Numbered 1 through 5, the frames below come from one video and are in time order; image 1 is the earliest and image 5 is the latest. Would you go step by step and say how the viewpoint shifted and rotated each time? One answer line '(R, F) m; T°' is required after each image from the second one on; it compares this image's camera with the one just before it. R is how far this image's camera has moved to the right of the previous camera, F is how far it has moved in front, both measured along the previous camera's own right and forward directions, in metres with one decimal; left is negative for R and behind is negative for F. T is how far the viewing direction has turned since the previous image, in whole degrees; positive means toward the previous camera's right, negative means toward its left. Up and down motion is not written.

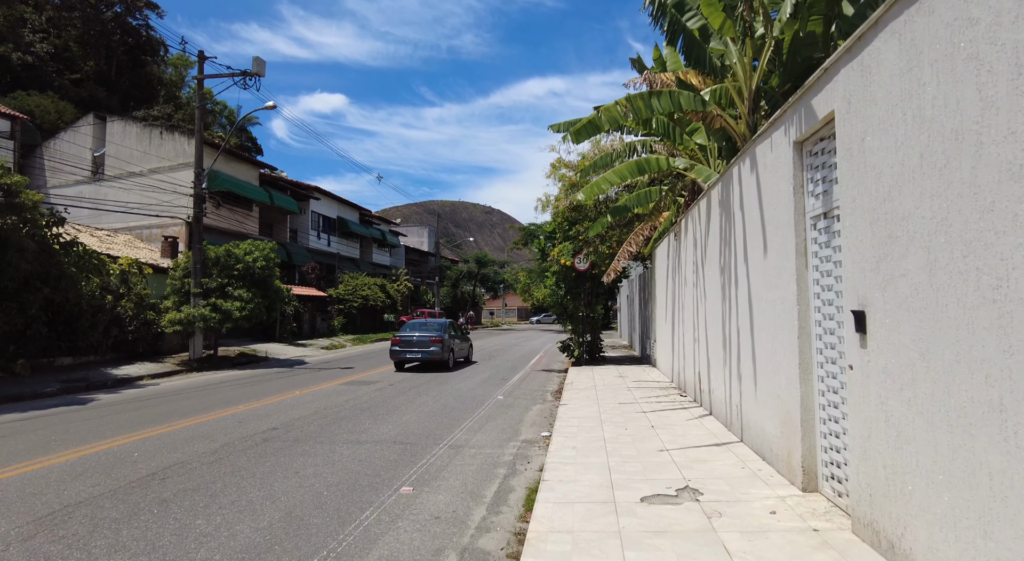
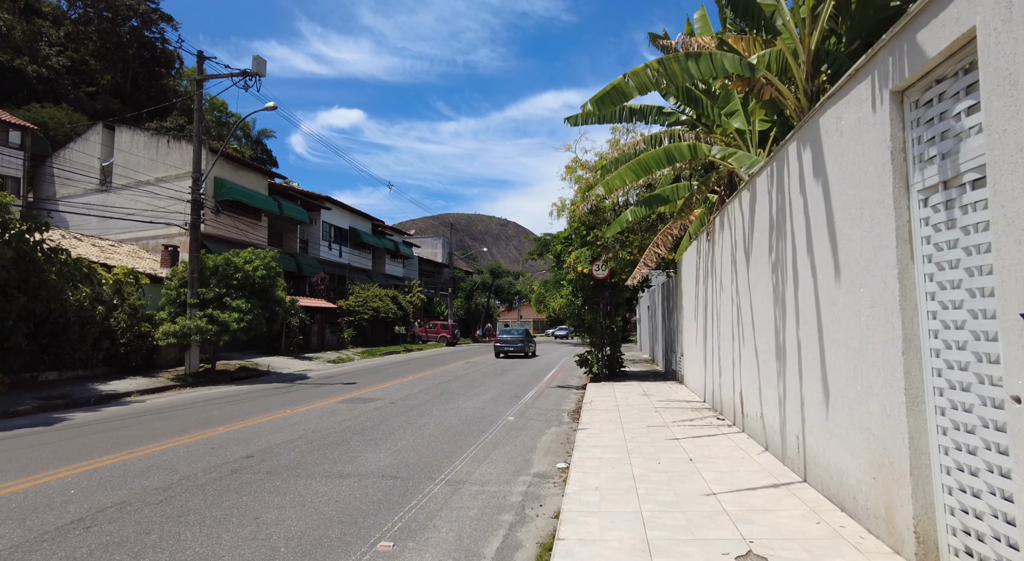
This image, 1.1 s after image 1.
(+0.1, +1.3) m; -1°
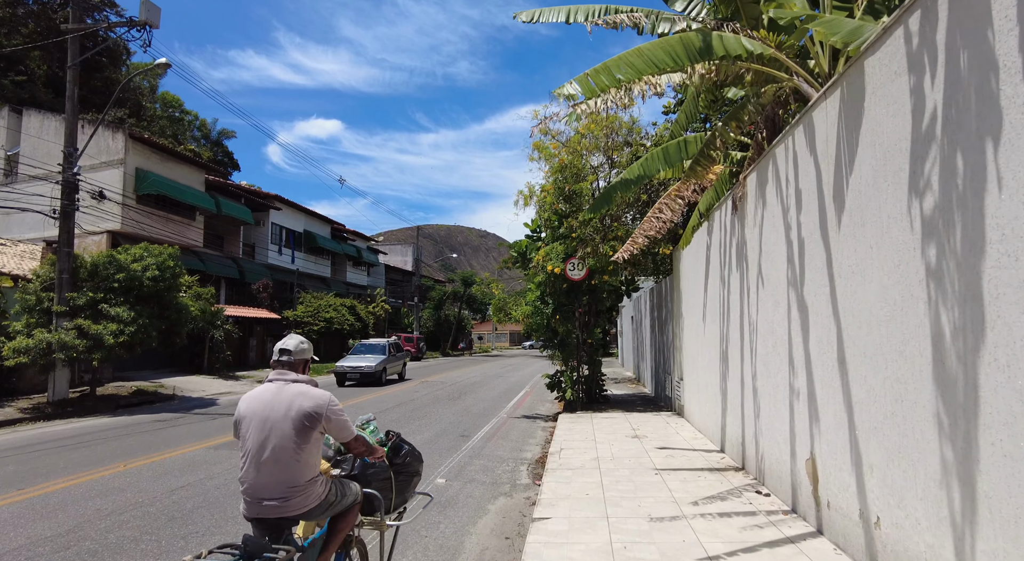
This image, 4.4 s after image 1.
(+0.6, +3.8) m; +2°
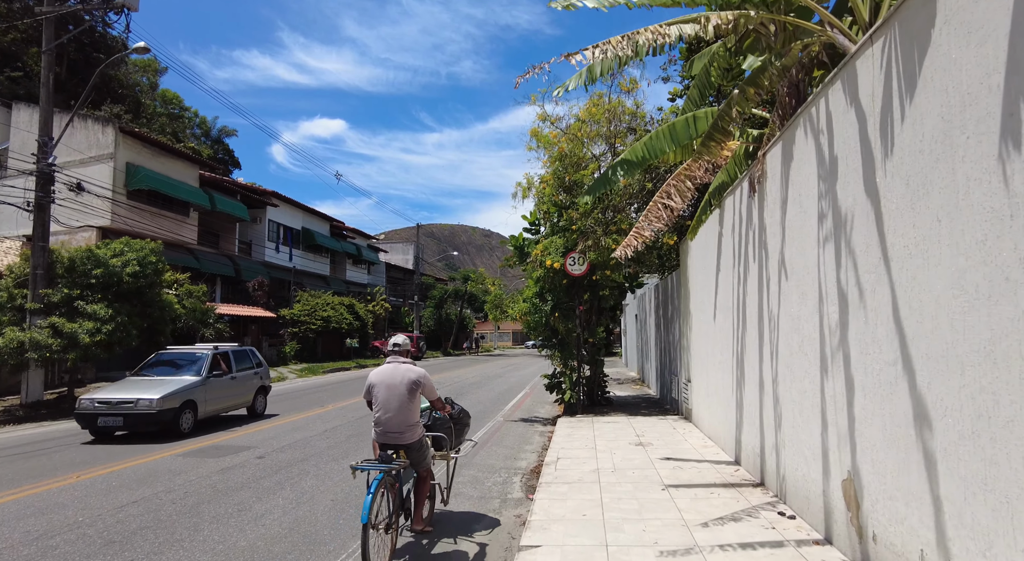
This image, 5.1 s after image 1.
(+0.2, +0.8) m; 0°
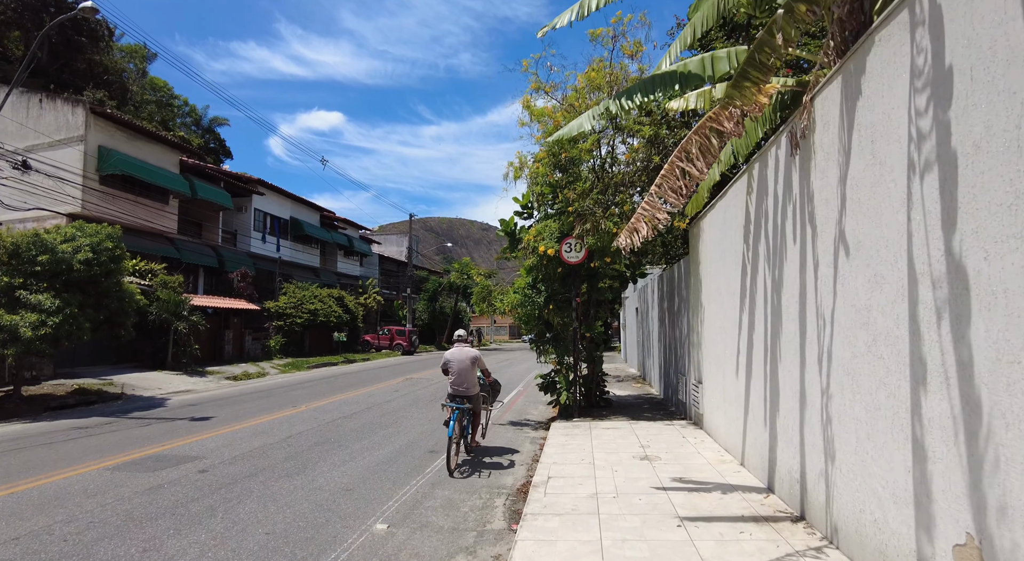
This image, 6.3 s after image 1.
(+0.2, +1.4) m; 0°
